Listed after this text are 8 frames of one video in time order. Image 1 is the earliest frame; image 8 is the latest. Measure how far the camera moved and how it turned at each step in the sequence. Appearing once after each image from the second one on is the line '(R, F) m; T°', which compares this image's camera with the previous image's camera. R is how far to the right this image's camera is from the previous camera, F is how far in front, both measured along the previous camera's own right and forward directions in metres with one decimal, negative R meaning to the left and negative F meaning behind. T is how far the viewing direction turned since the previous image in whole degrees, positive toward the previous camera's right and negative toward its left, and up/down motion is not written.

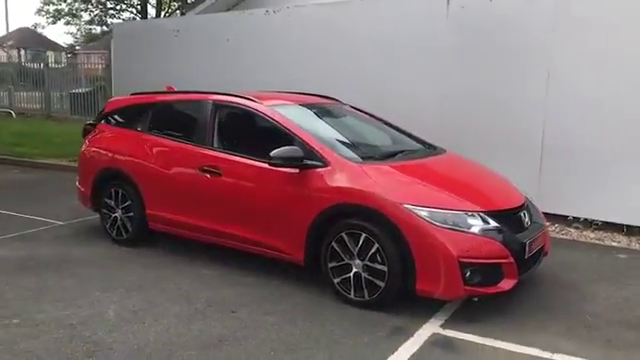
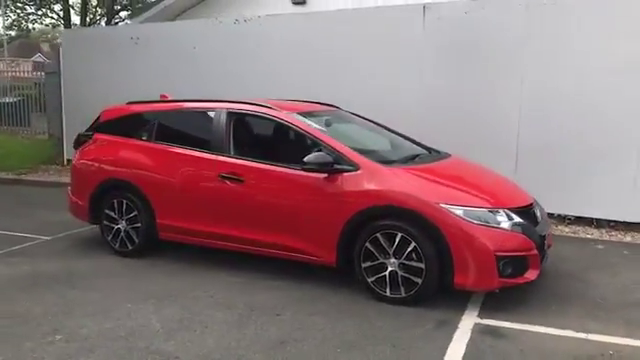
(-1.0, -0.1) m; +8°
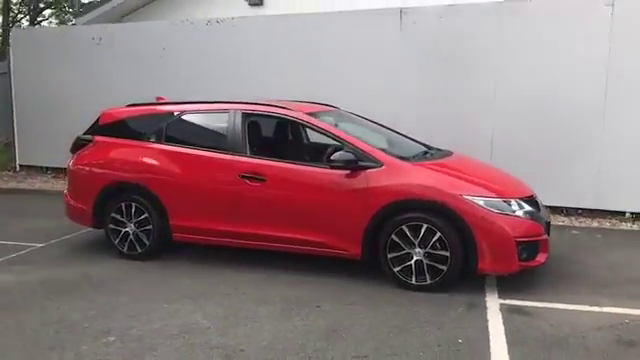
(-1.0, -0.2) m; +7°
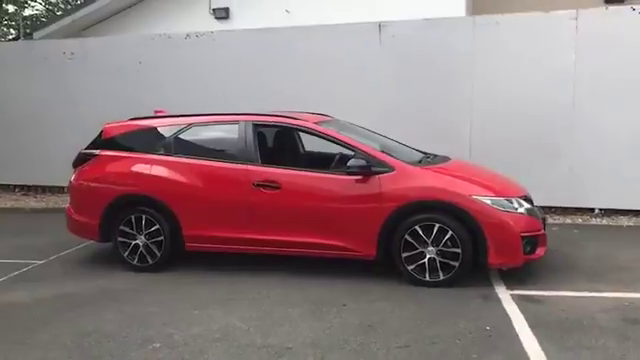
(-0.7, -0.2) m; +6°
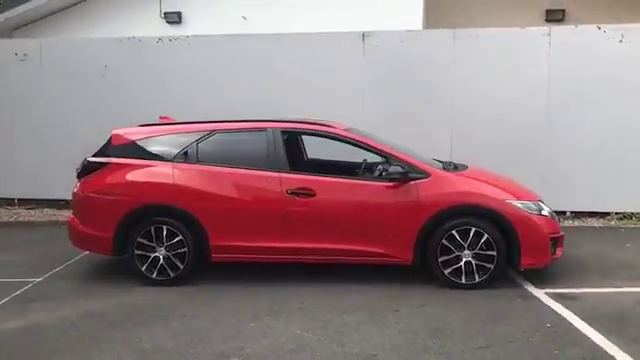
(-1.3, +0.1) m; +9°
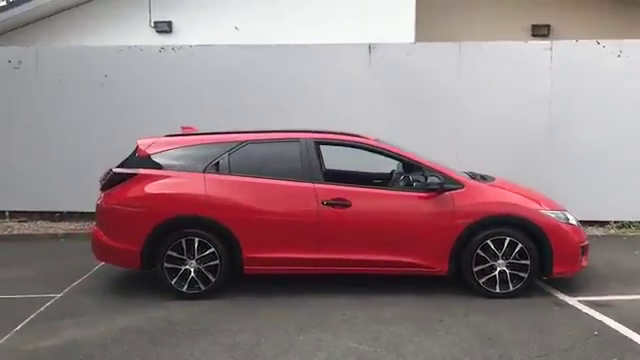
(-0.8, 0.0) m; +4°
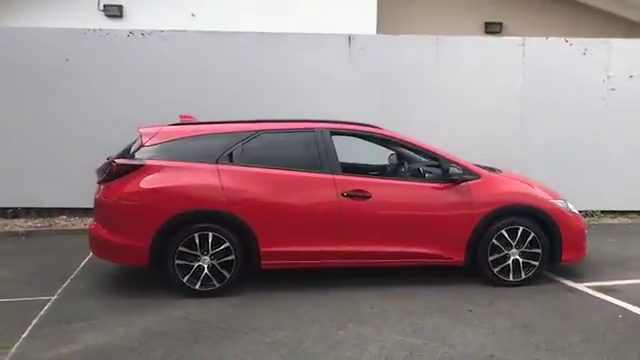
(-1.0, +0.2) m; +8°
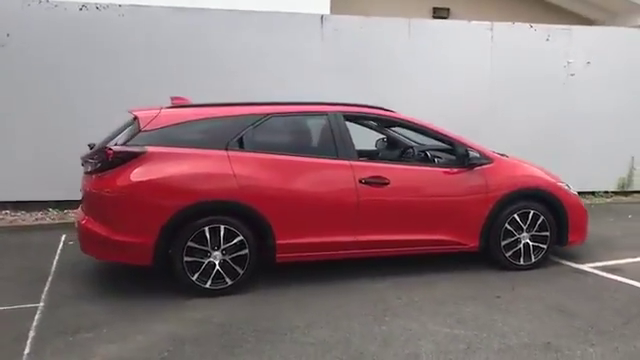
(-1.0, +0.4) m; +9°
